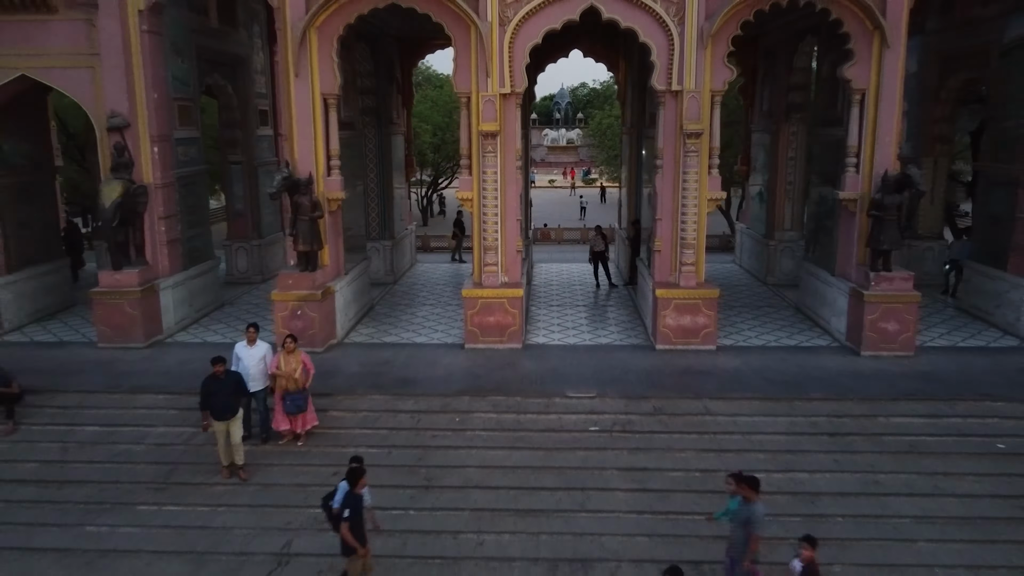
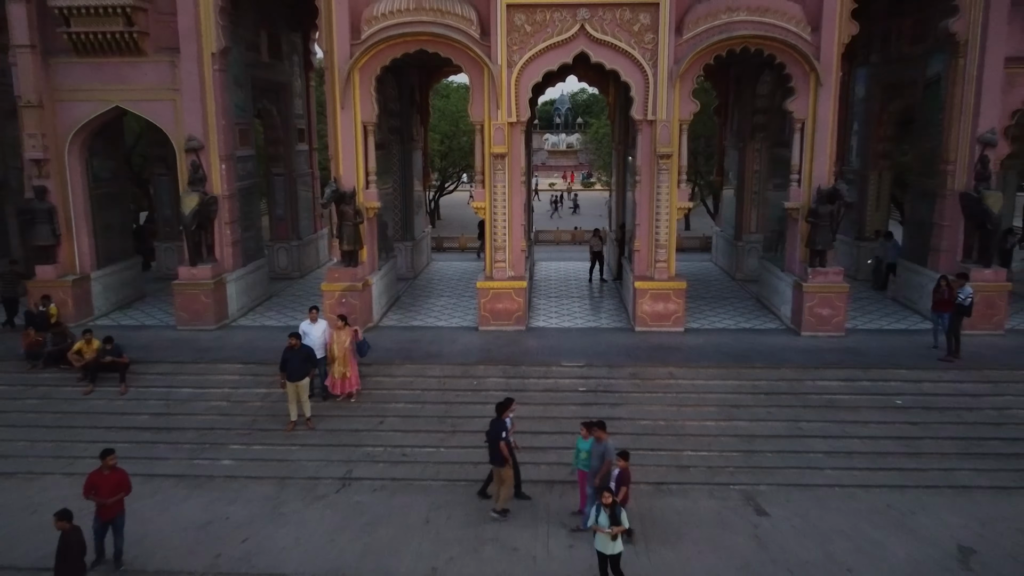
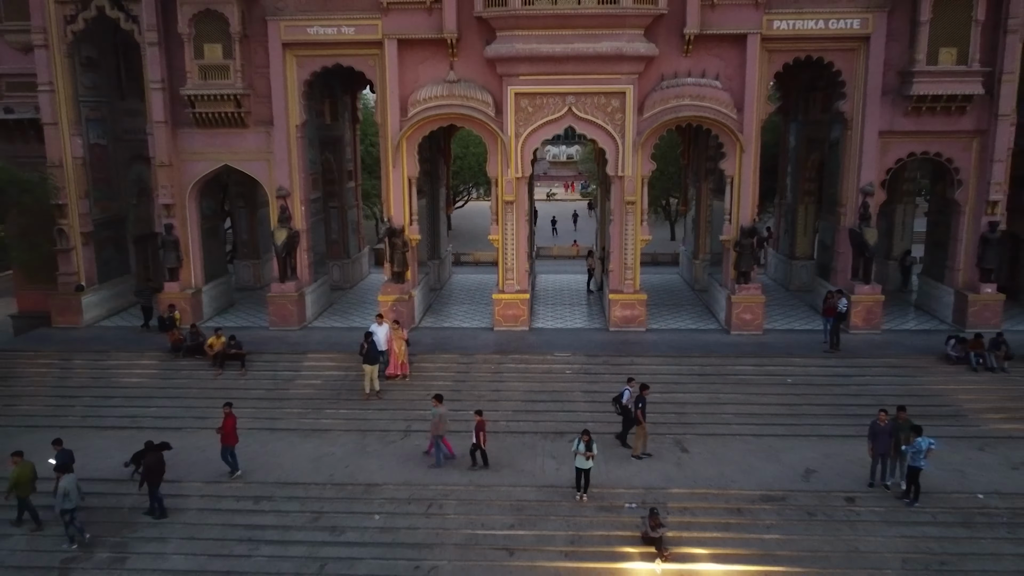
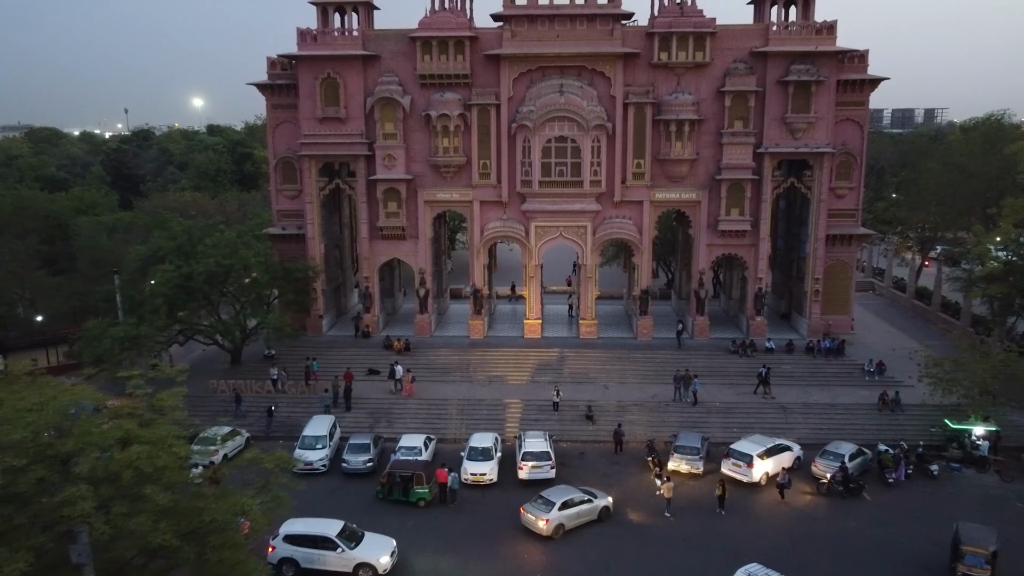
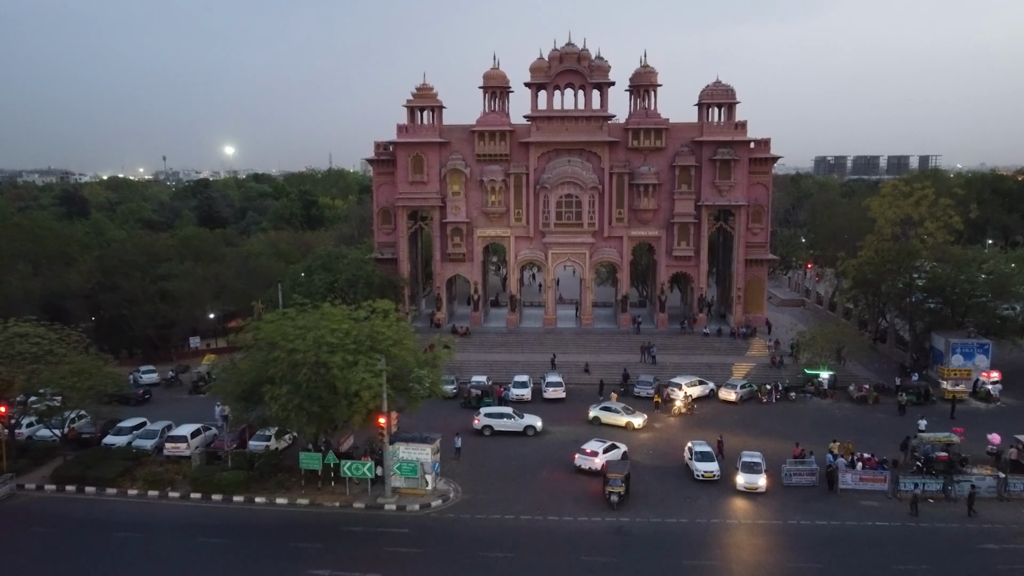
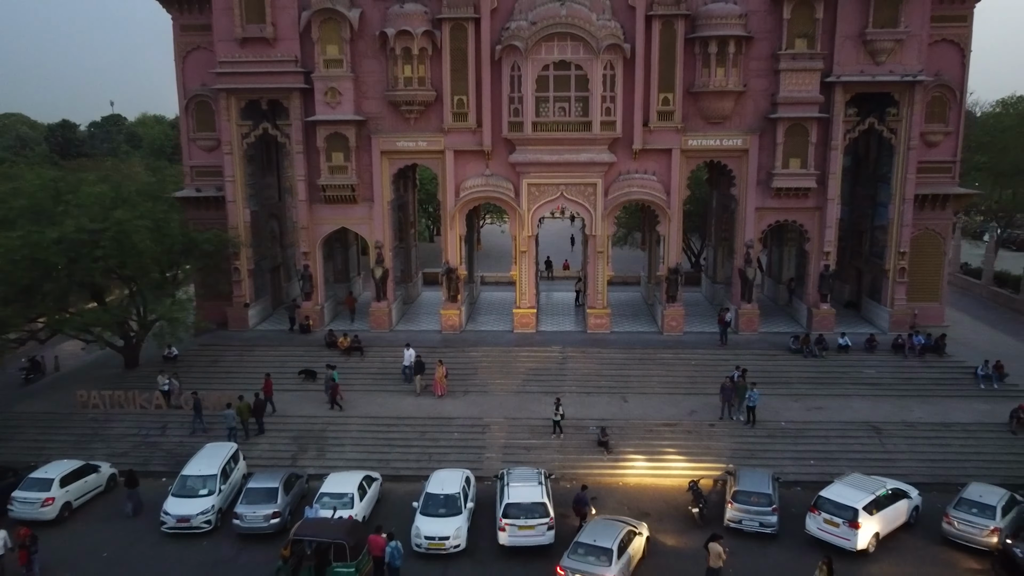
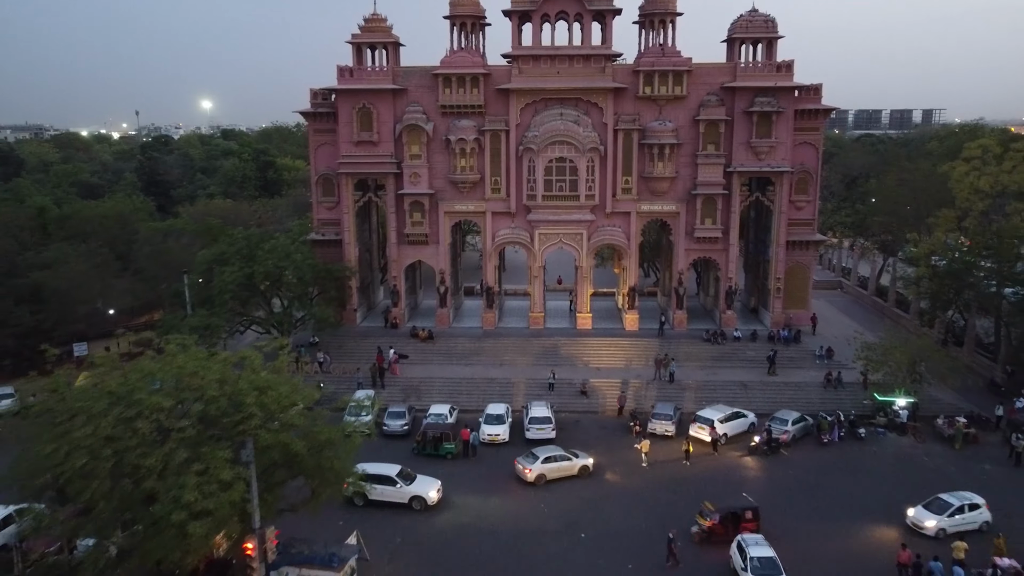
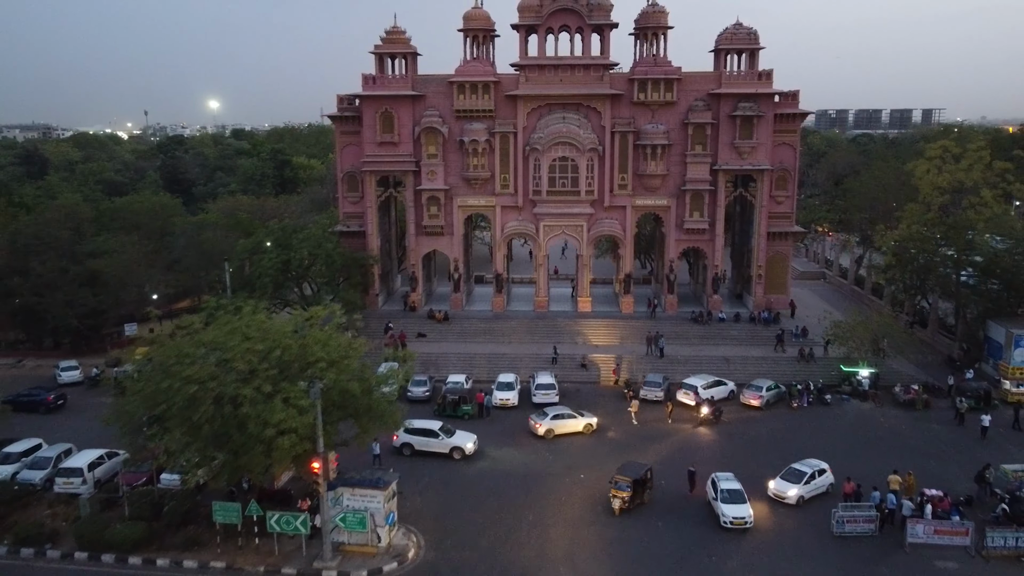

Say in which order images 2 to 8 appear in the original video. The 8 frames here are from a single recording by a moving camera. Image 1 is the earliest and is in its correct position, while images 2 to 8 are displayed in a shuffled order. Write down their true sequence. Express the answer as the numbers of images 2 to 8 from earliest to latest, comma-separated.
2, 3, 6, 4, 7, 8, 5
